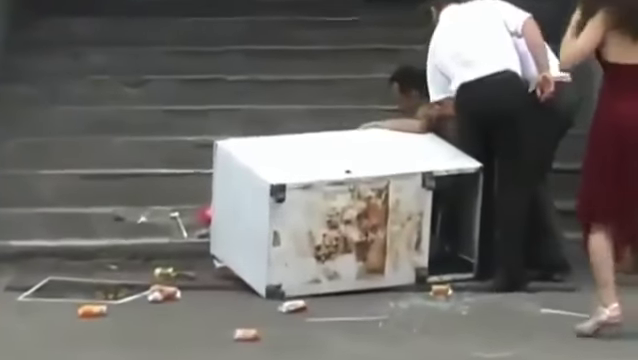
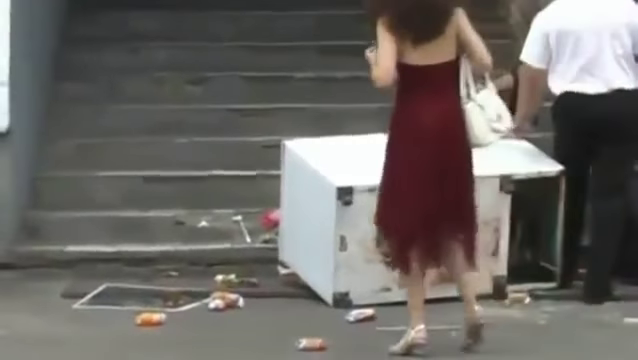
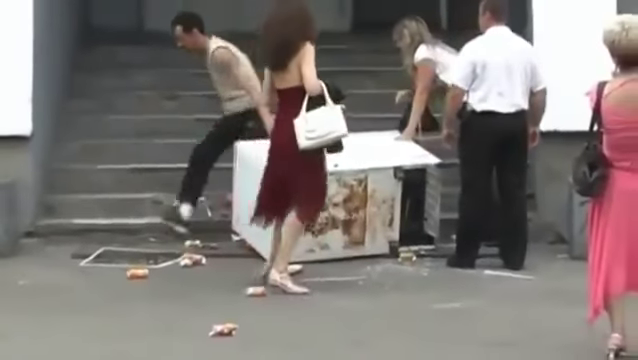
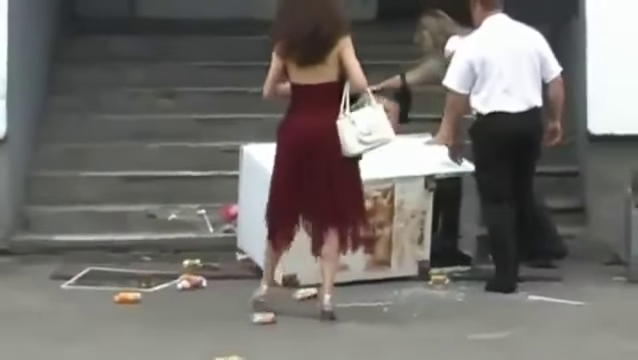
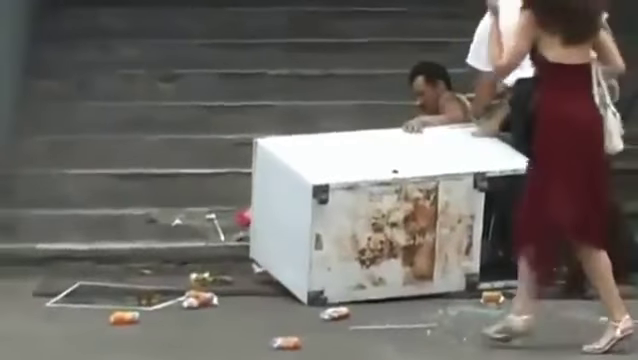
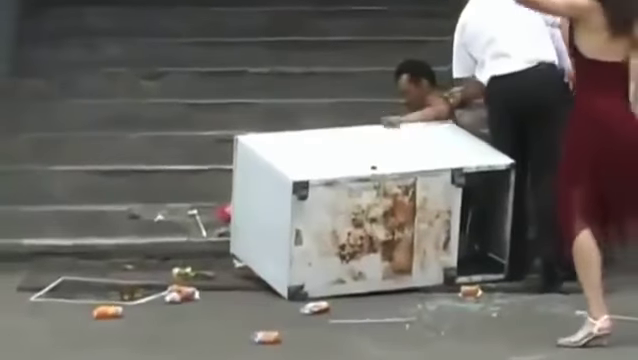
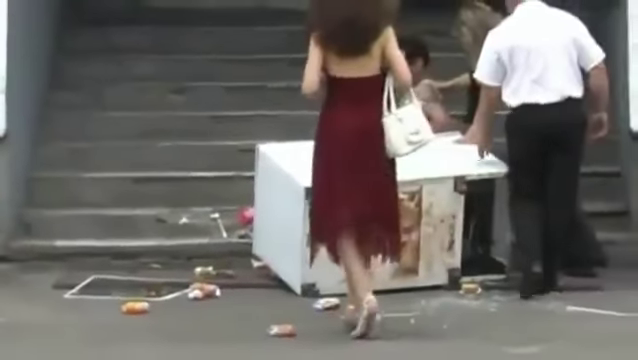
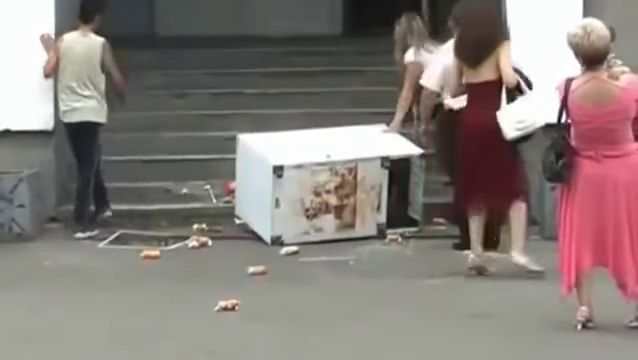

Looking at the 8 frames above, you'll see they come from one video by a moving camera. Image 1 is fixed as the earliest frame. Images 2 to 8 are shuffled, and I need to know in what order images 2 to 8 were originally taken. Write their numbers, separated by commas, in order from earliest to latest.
6, 5, 2, 7, 4, 3, 8
